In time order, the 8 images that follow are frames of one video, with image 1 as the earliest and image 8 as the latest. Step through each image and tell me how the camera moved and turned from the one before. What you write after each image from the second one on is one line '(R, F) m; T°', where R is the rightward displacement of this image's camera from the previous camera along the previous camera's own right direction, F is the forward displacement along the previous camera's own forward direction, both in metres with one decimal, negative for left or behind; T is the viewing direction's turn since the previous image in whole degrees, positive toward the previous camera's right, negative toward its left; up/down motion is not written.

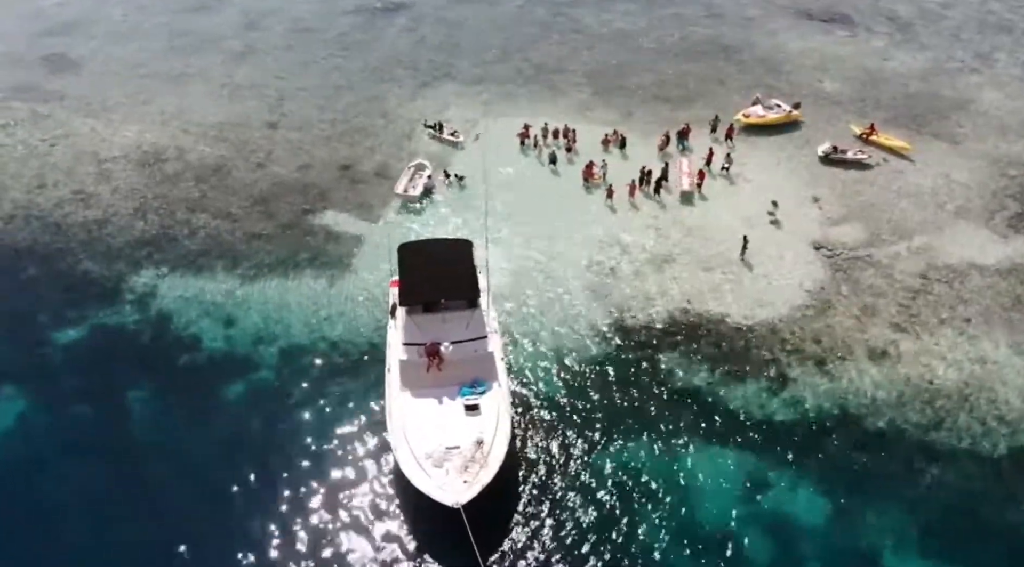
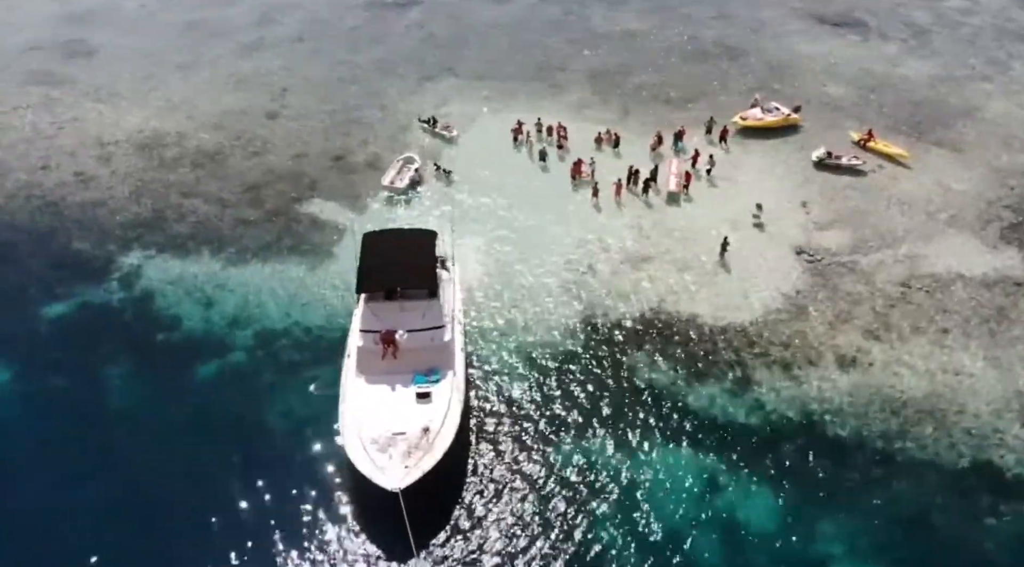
(+2.8, -0.1) m; -3°
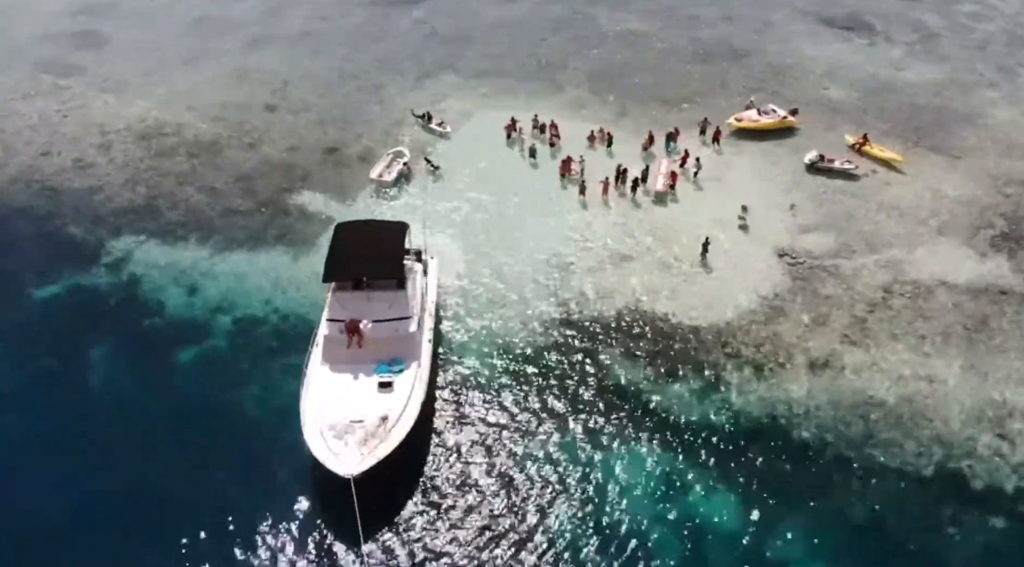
(+2.2, -0.1) m; -2°
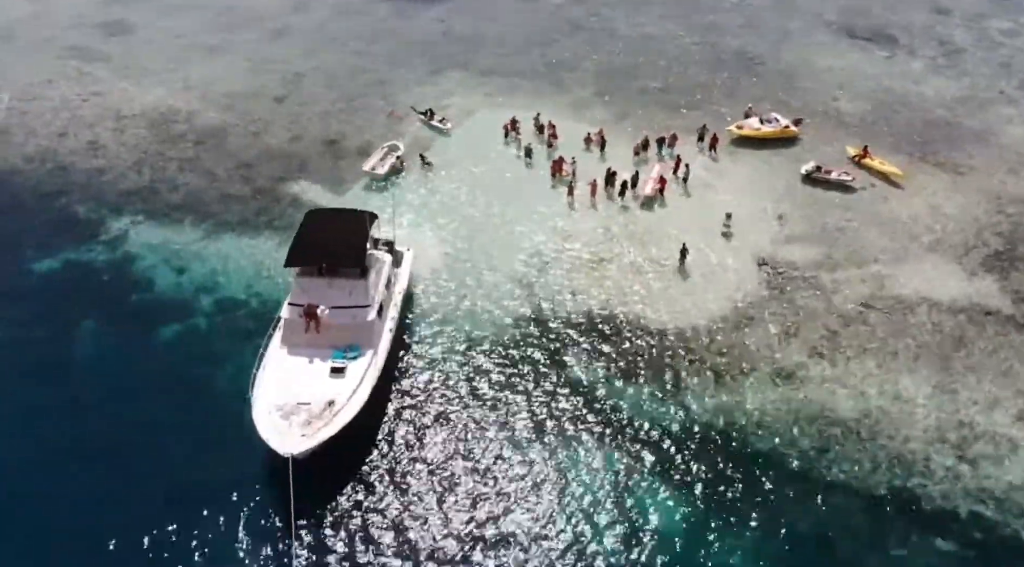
(+3.3, -0.2) m; -3°
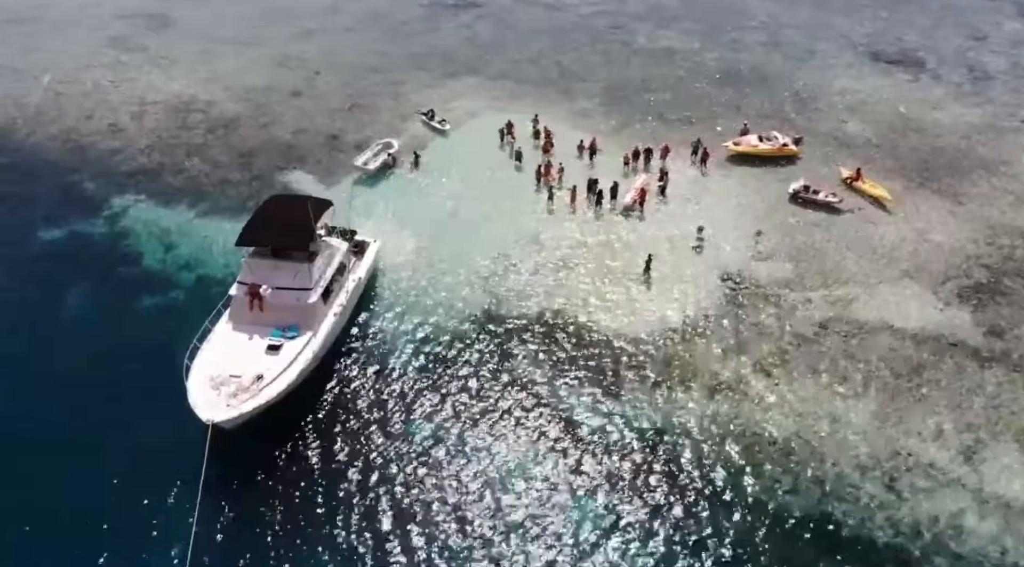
(+5.0, -0.3) m; -5°
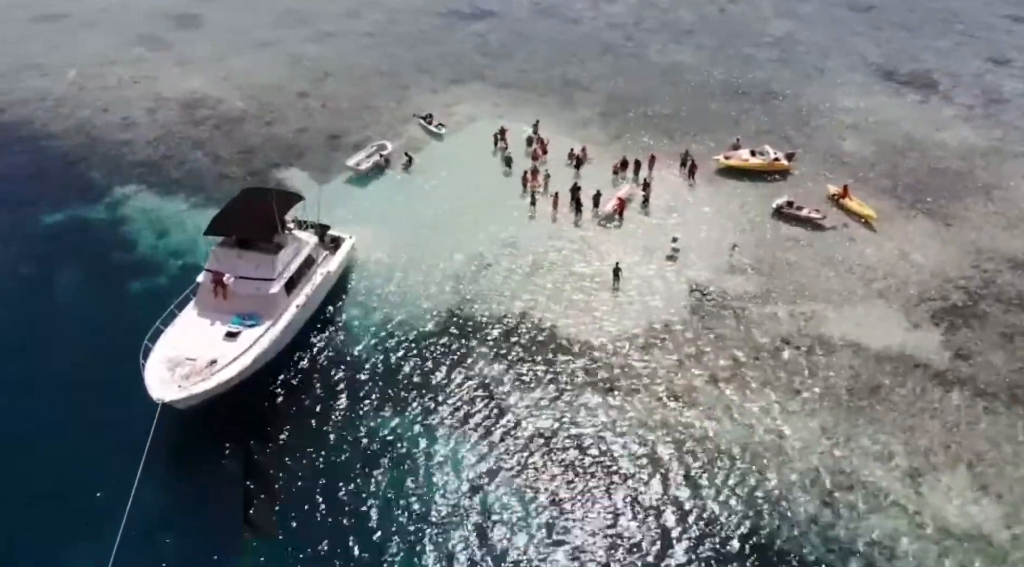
(+3.6, -0.4) m; -3°
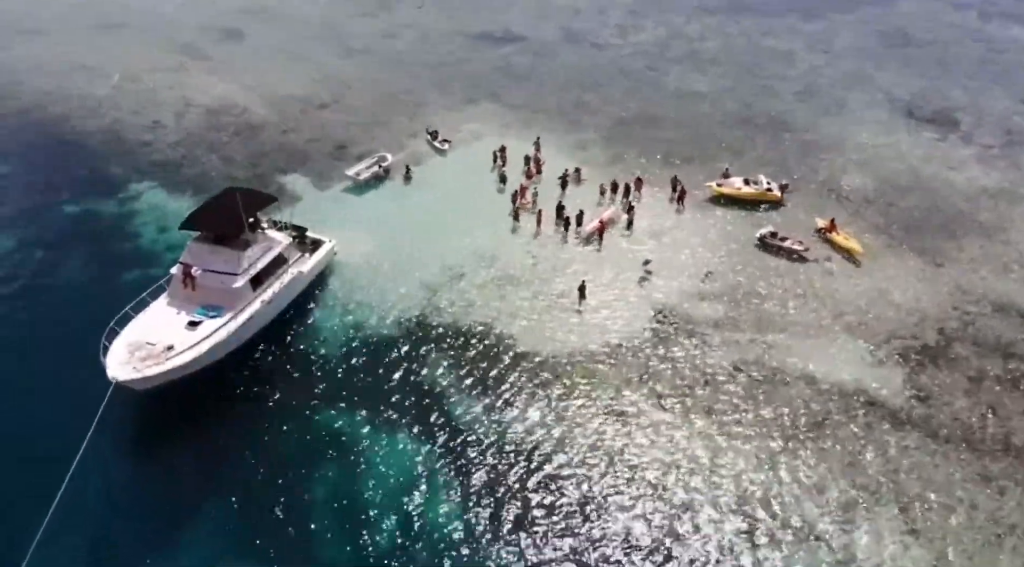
(+4.6, -0.4) m; -5°
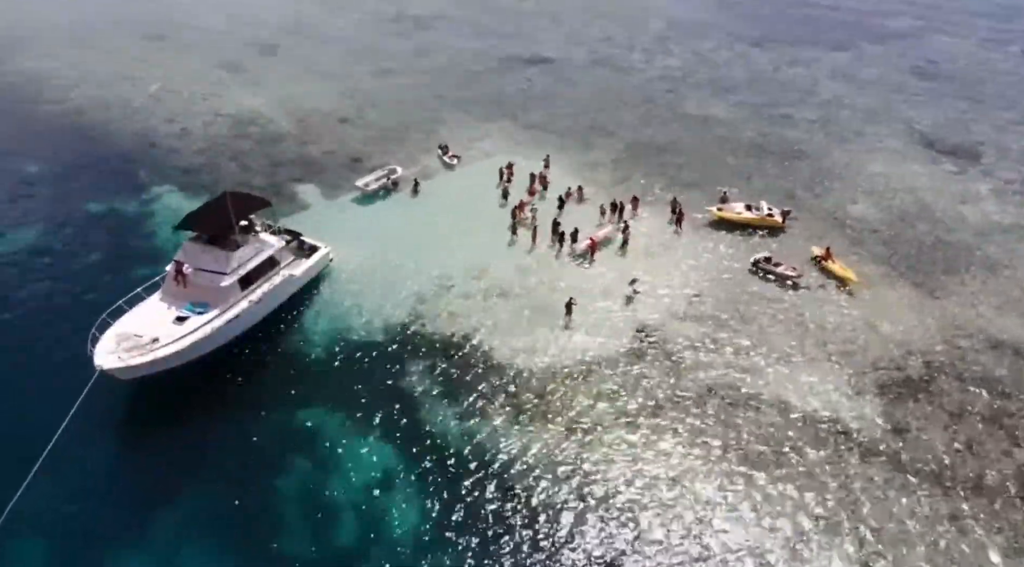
(+3.1, -0.4) m; -4°
